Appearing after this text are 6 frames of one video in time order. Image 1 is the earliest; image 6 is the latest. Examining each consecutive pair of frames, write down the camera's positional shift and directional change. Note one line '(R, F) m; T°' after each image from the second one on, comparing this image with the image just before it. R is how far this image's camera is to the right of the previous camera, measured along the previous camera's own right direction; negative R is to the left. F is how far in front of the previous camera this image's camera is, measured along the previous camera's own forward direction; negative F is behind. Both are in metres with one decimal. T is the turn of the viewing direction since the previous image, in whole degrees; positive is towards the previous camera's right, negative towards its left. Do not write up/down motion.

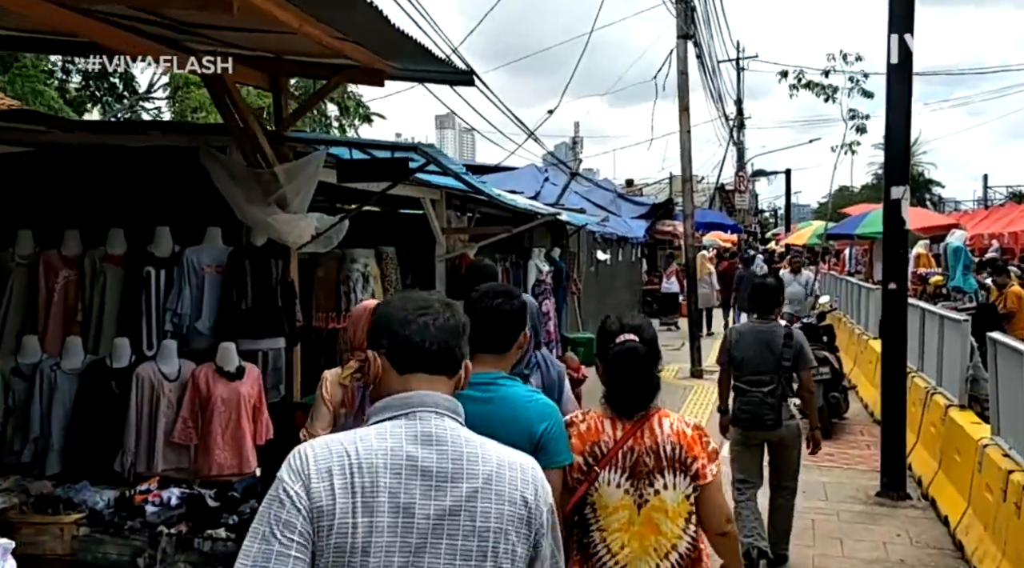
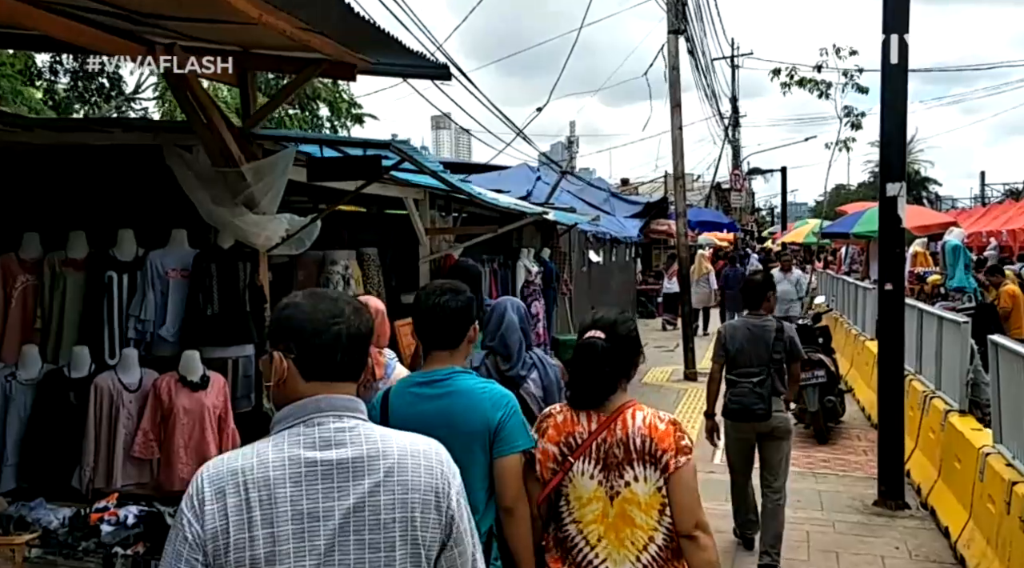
(+0.1, +0.2) m; 0°
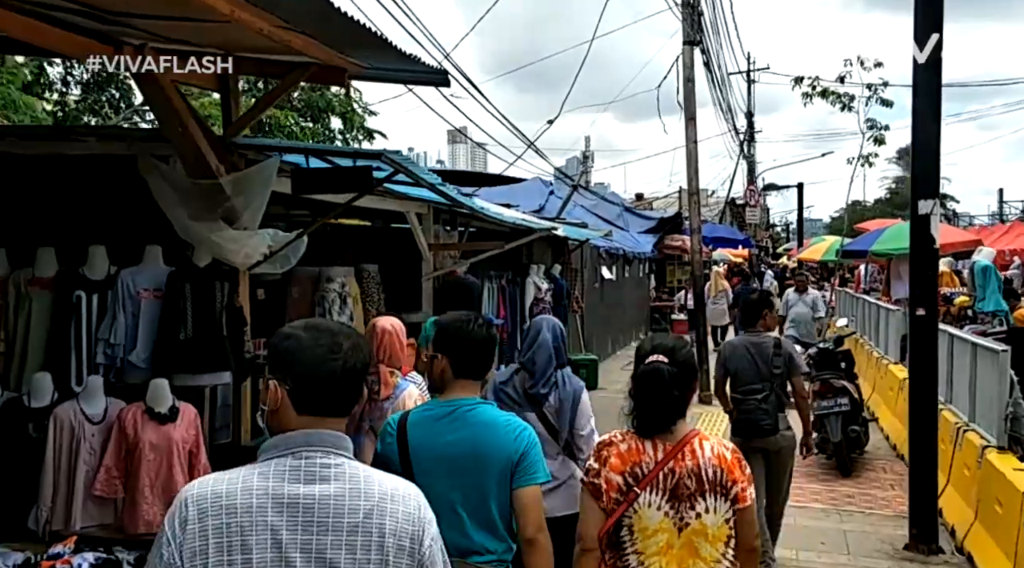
(+0.1, +0.4) m; -1°
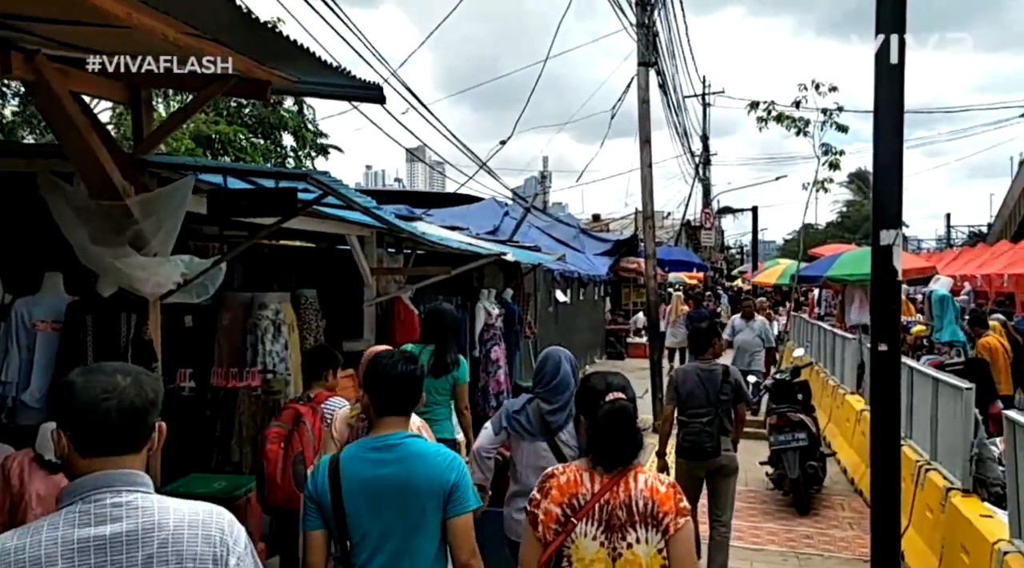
(+0.1, +0.4) m; +3°
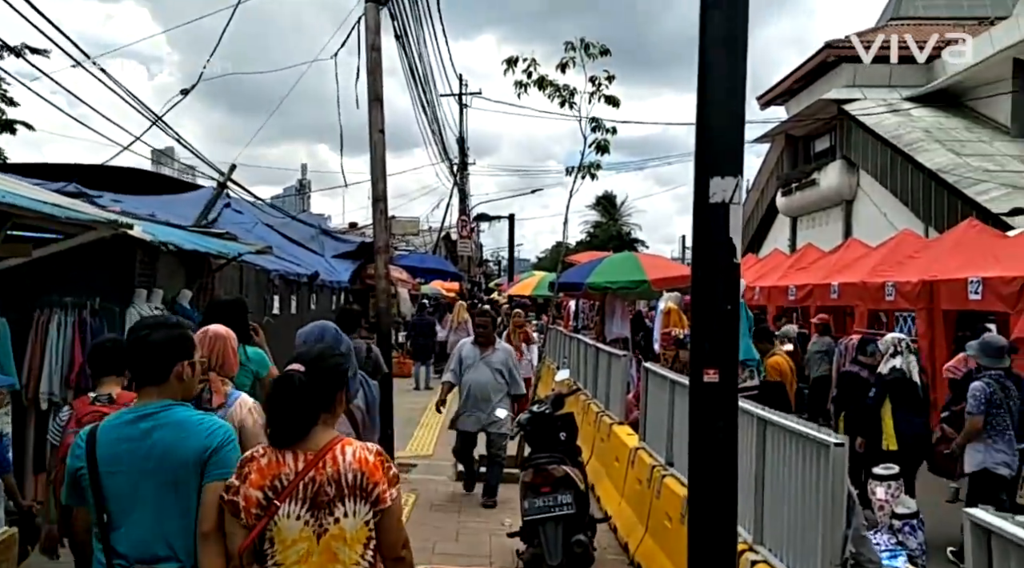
(+0.7, +2.4) m; +16°
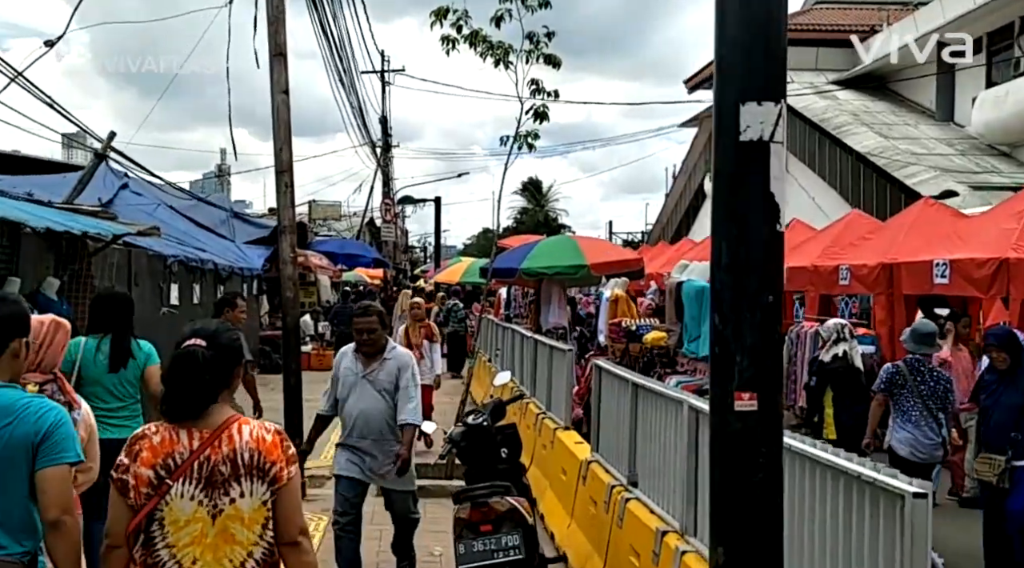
(0.0, +1.0) m; +5°
